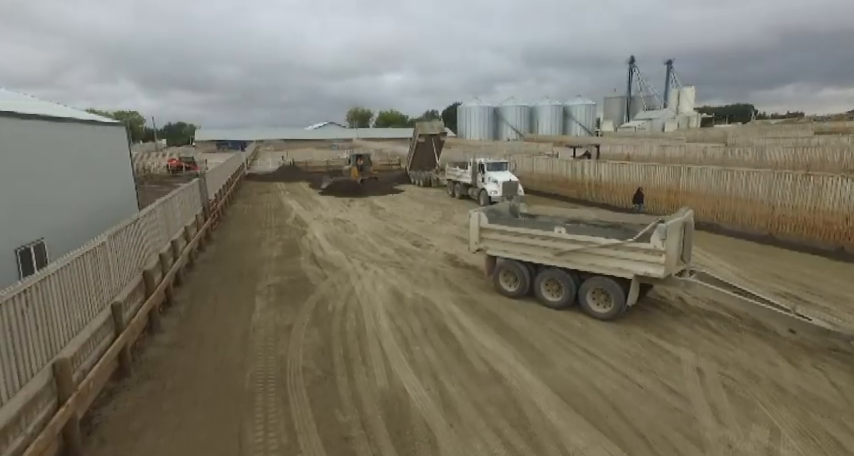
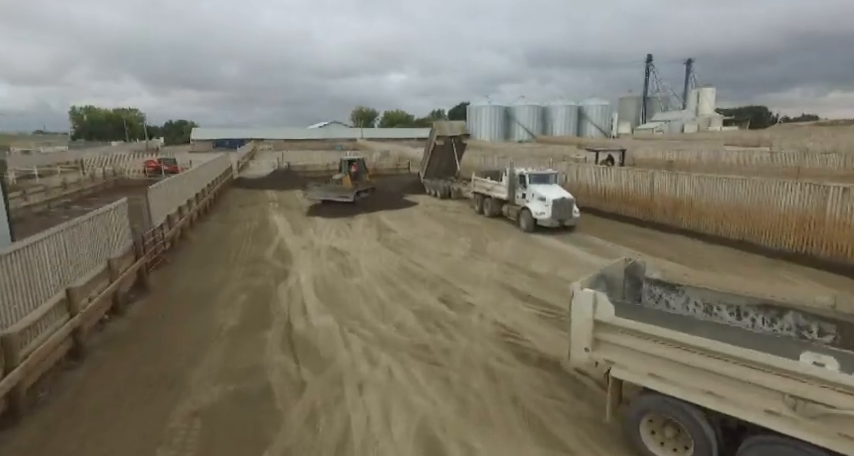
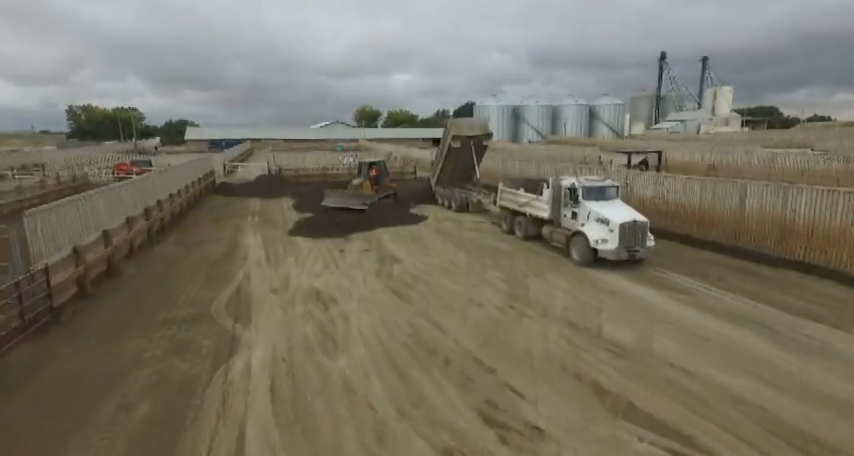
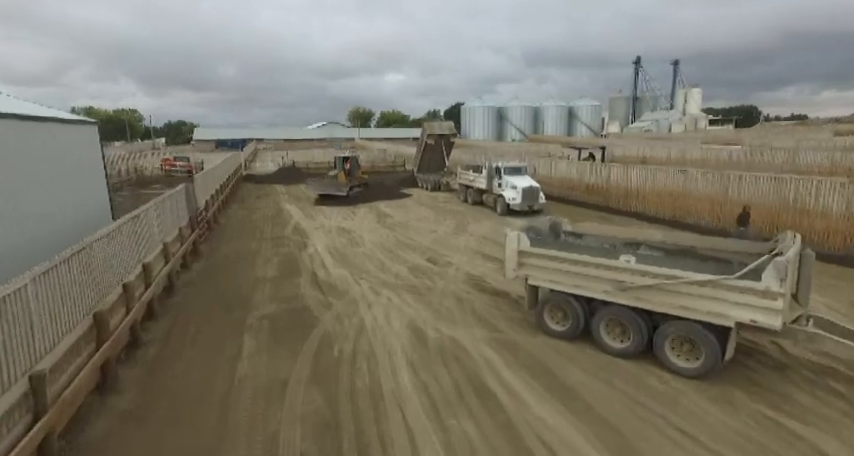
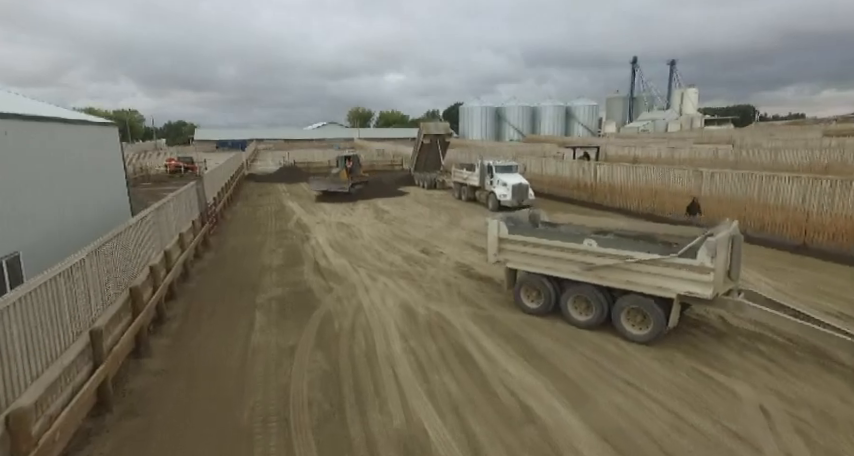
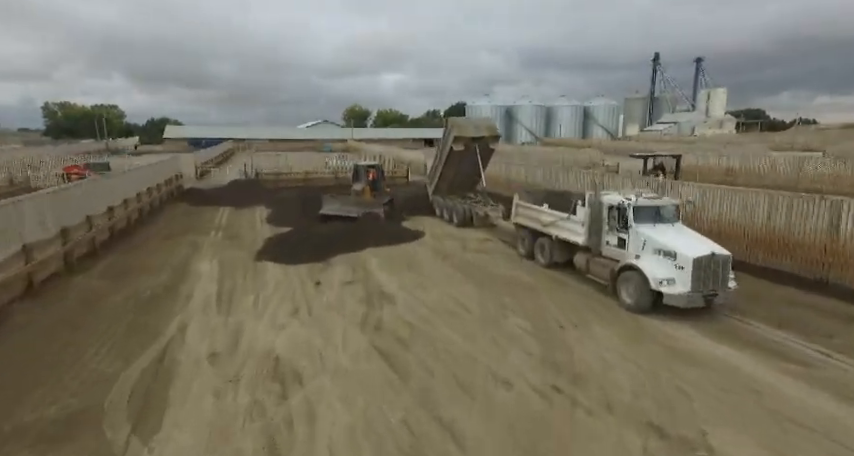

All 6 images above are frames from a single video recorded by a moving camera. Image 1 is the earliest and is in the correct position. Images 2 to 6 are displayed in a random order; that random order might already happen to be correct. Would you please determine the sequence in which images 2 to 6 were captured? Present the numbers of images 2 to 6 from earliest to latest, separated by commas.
5, 4, 2, 3, 6
